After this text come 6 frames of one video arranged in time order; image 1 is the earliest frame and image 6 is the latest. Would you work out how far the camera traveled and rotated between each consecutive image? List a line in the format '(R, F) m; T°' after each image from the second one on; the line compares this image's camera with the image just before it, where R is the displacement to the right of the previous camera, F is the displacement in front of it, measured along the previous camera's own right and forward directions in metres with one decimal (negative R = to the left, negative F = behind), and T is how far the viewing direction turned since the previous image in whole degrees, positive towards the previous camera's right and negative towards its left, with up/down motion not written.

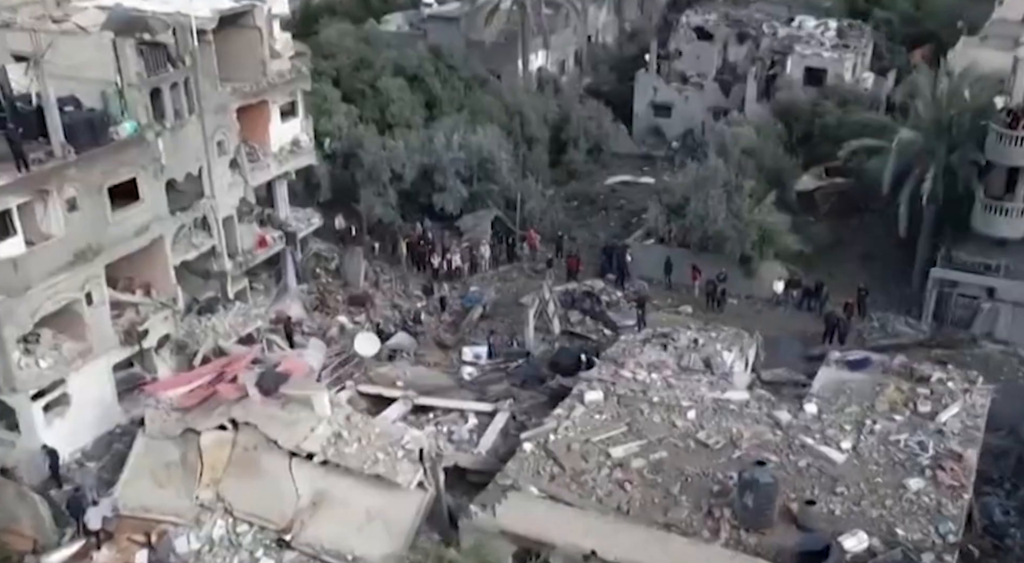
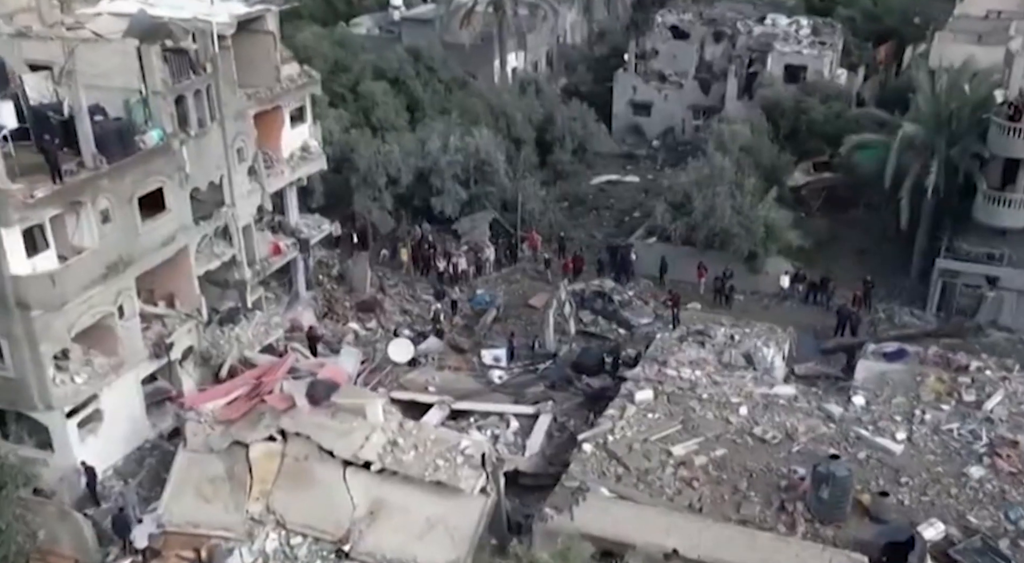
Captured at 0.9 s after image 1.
(-2.1, +0.1) m; +3°
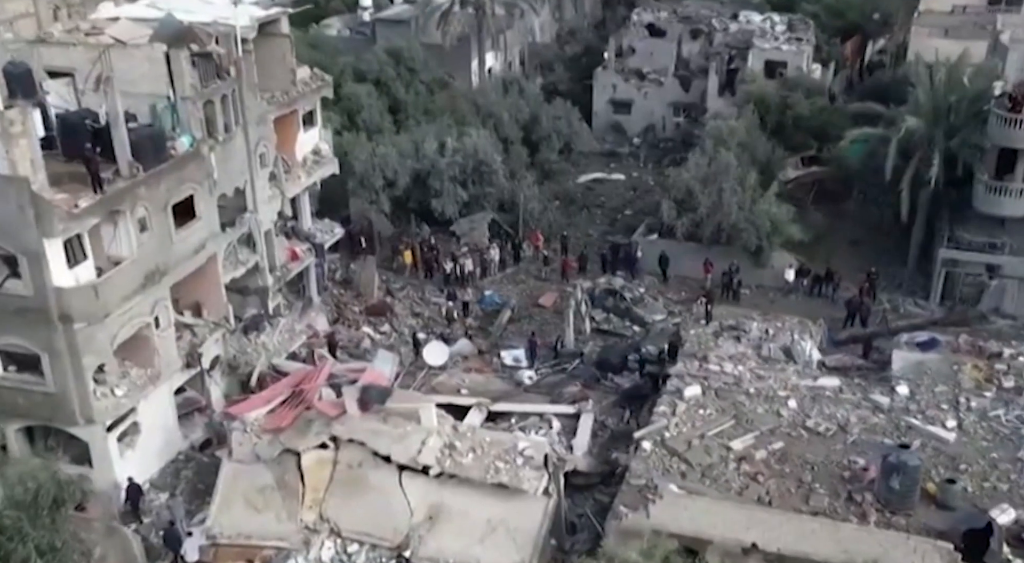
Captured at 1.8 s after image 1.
(-2.1, +0.1) m; +3°
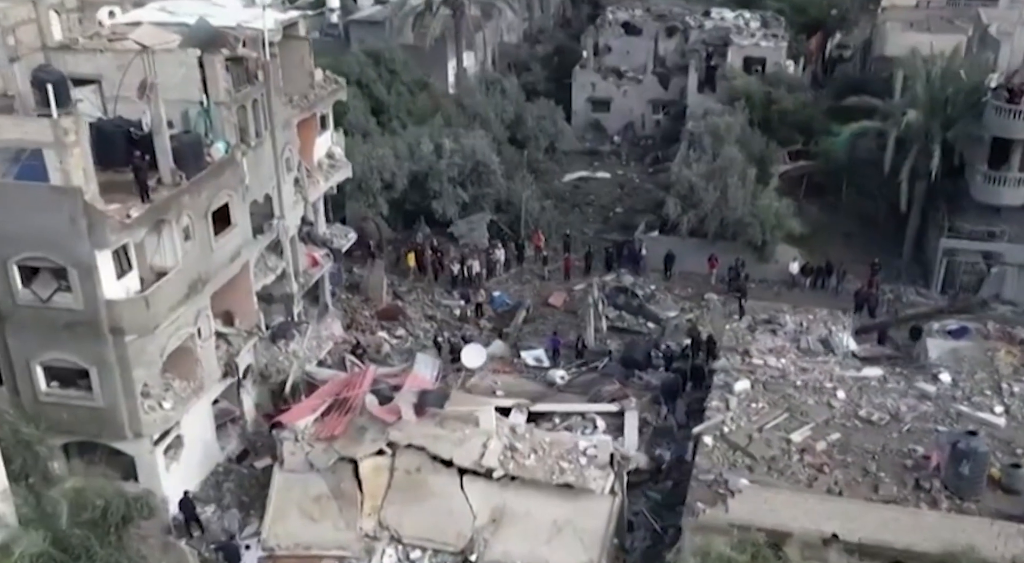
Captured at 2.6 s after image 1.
(-2.2, +0.1) m; +3°
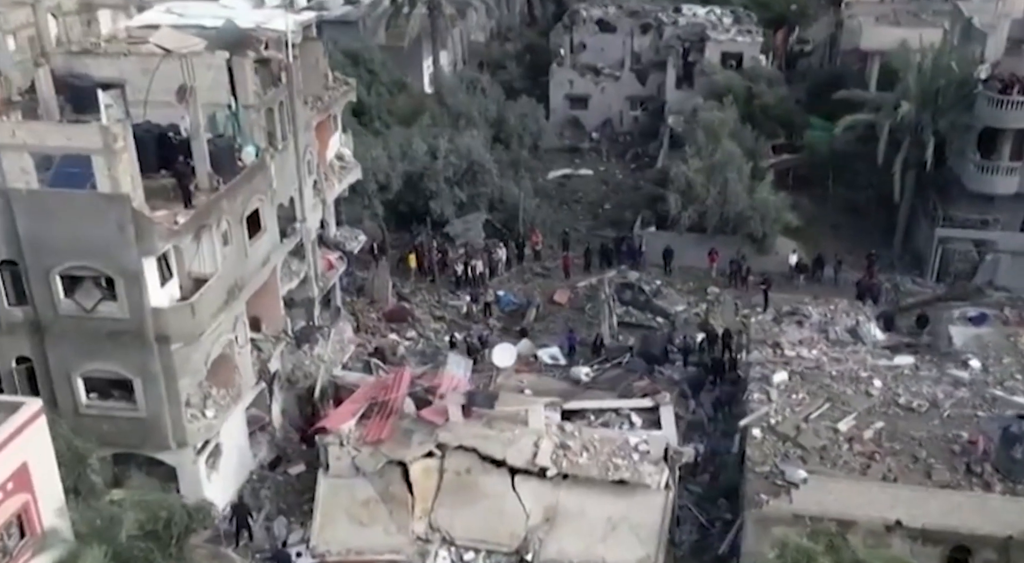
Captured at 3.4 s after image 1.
(-1.9, +0.1) m; +3°
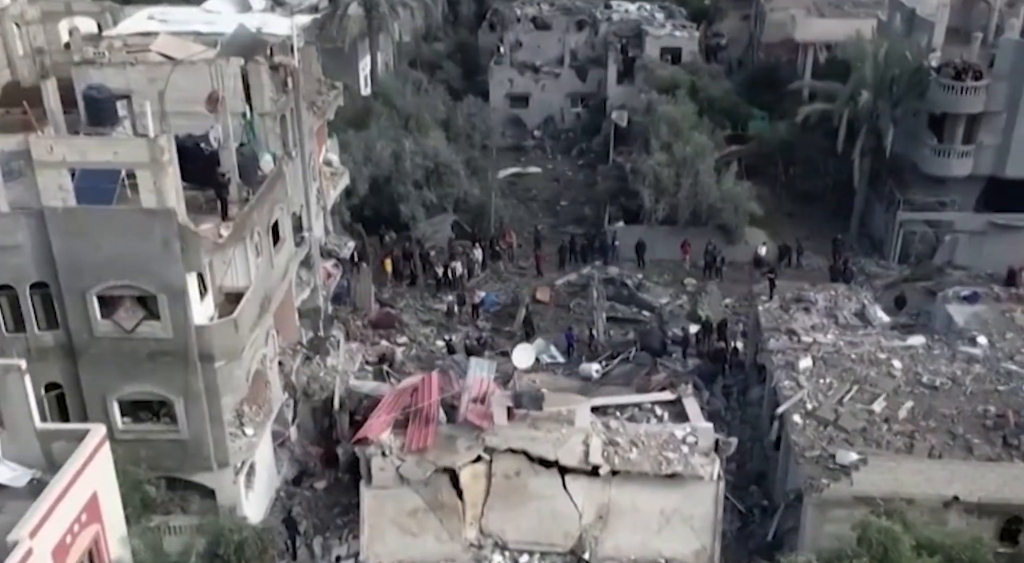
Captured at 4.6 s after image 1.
(-2.8, +0.2) m; +6°
